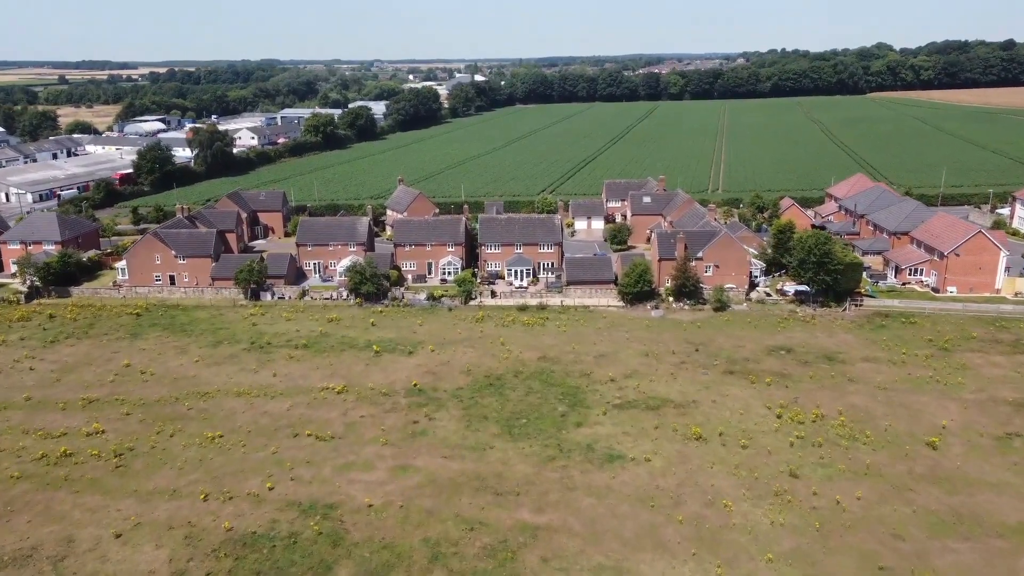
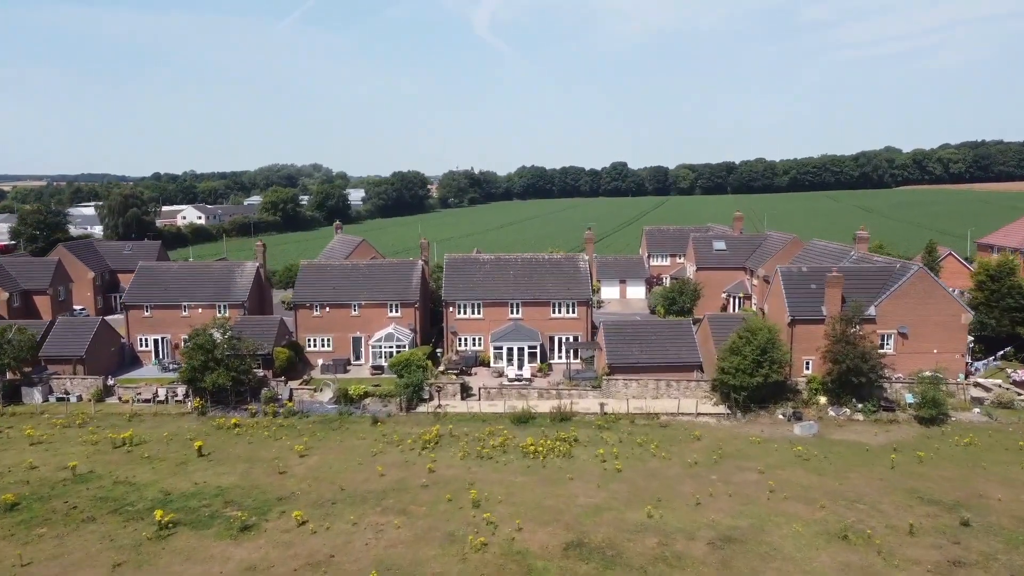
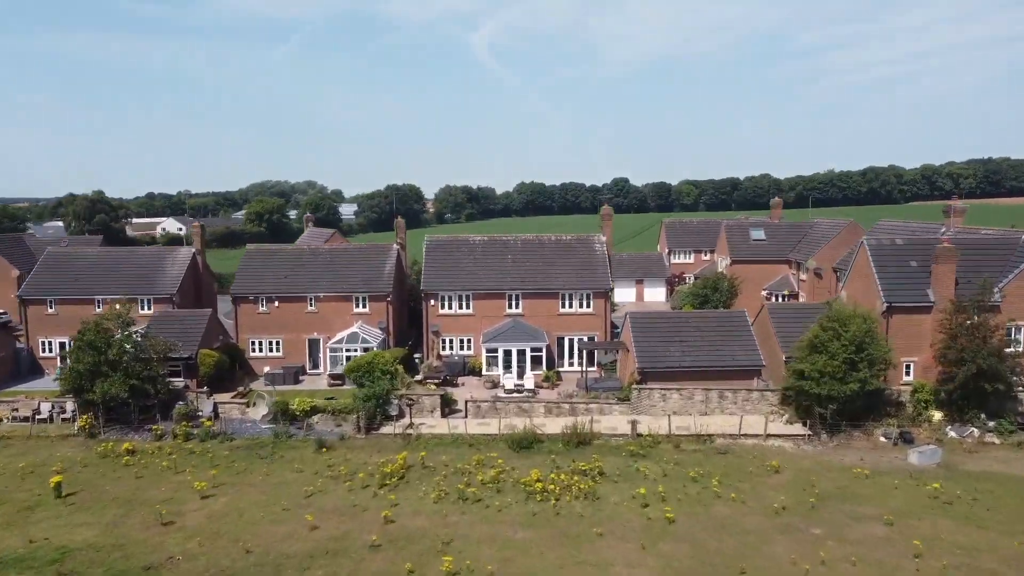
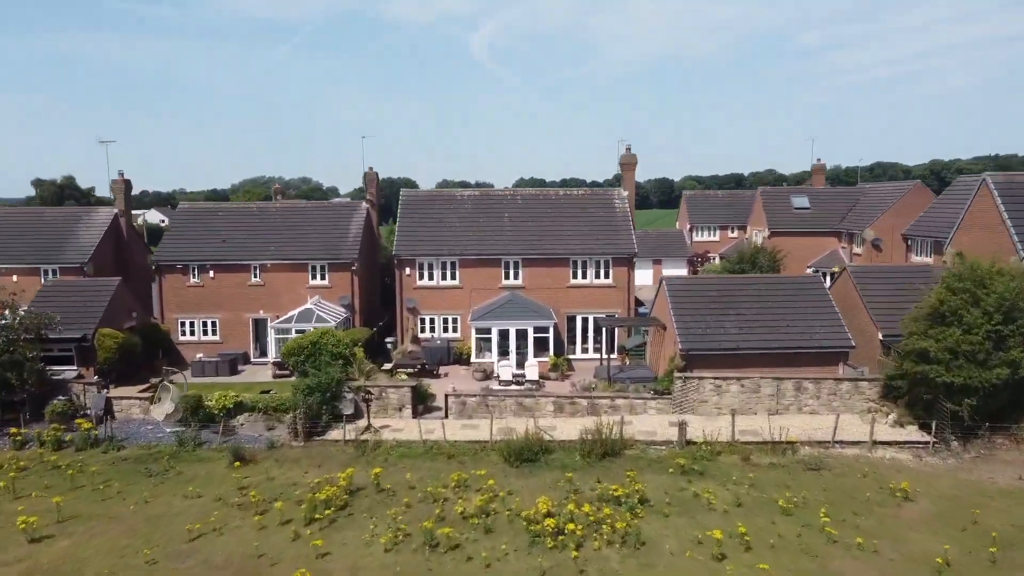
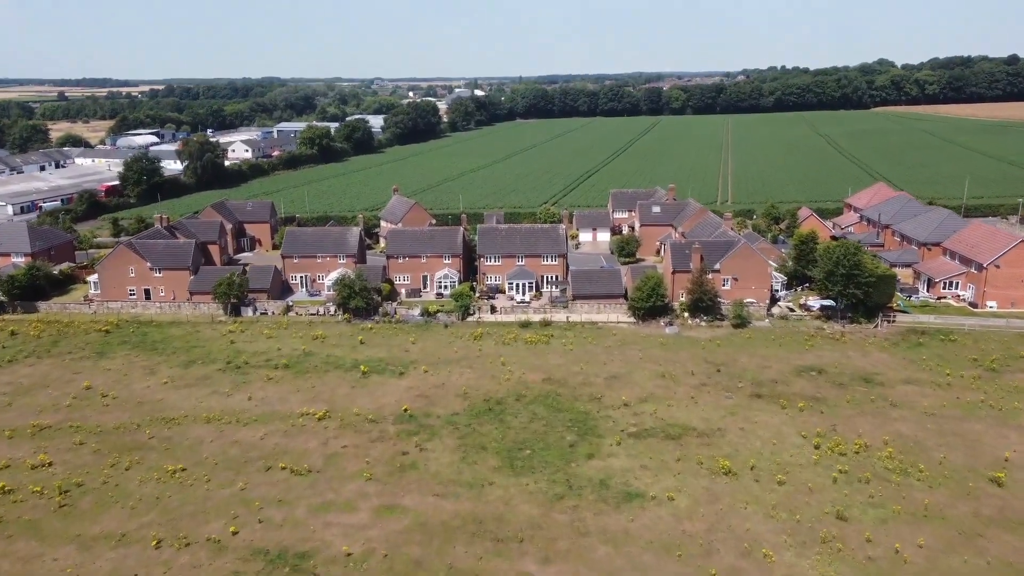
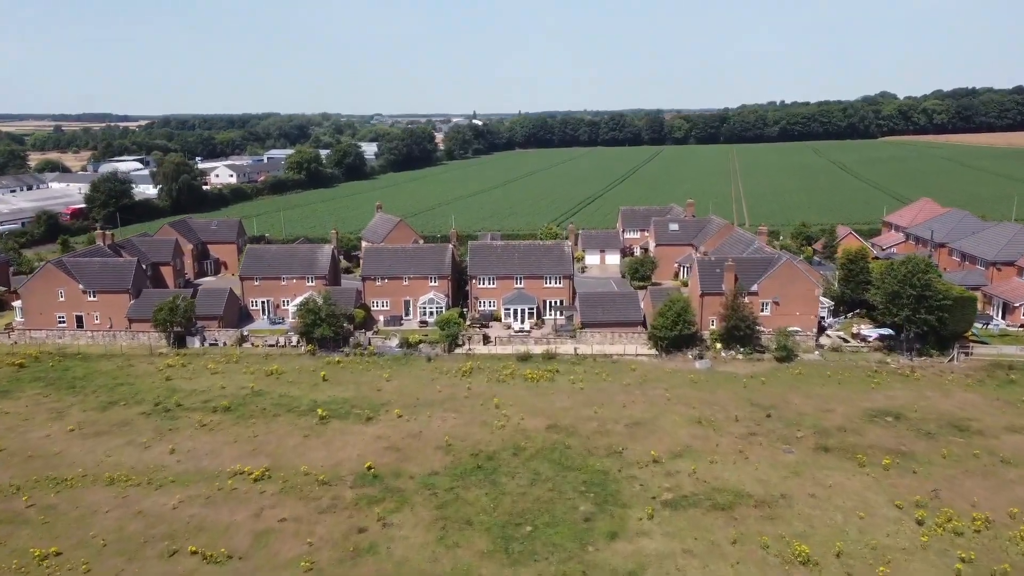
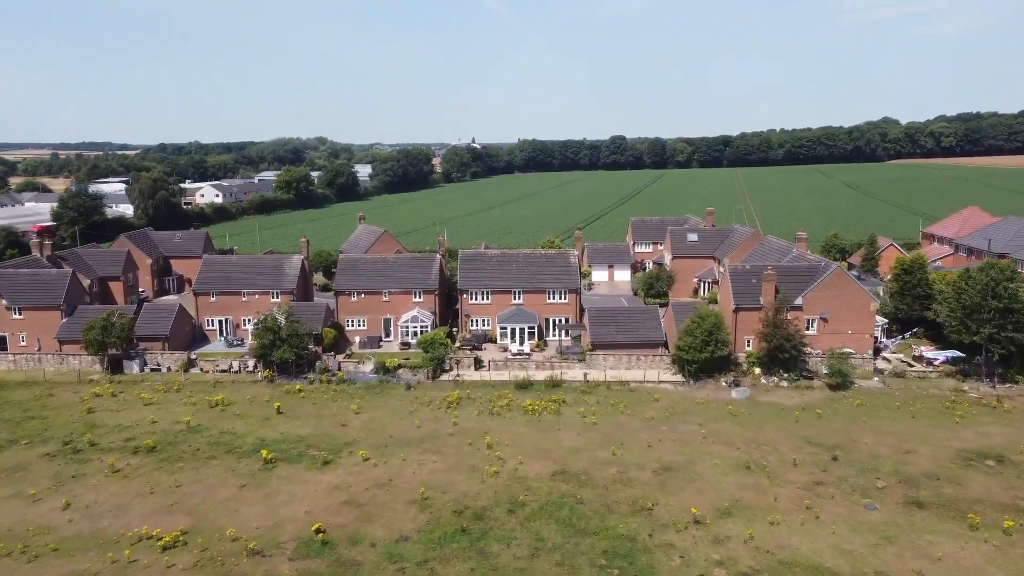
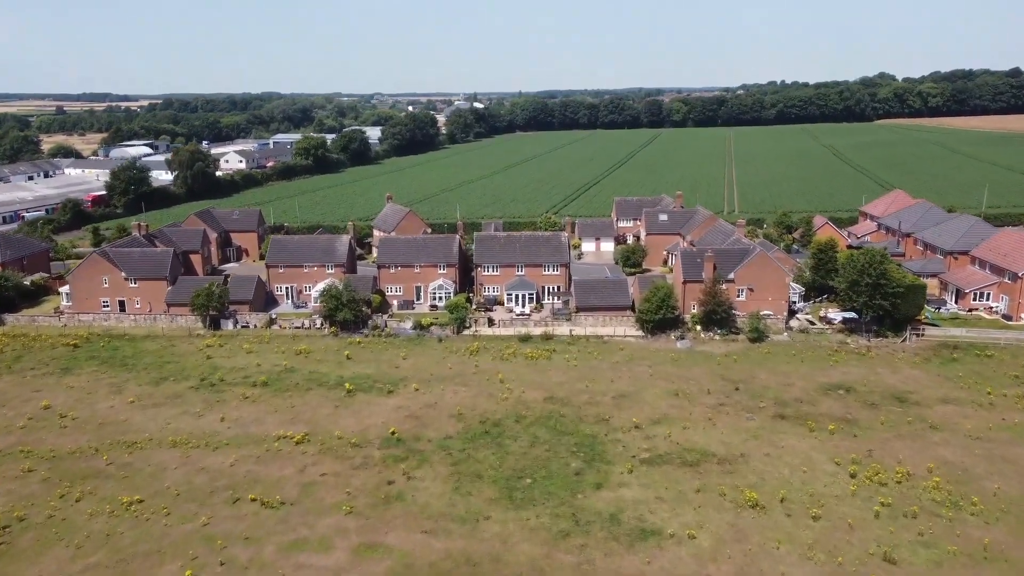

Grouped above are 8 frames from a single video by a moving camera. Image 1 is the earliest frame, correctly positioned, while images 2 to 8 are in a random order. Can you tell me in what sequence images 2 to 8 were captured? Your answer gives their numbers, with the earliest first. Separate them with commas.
5, 8, 6, 7, 2, 3, 4
